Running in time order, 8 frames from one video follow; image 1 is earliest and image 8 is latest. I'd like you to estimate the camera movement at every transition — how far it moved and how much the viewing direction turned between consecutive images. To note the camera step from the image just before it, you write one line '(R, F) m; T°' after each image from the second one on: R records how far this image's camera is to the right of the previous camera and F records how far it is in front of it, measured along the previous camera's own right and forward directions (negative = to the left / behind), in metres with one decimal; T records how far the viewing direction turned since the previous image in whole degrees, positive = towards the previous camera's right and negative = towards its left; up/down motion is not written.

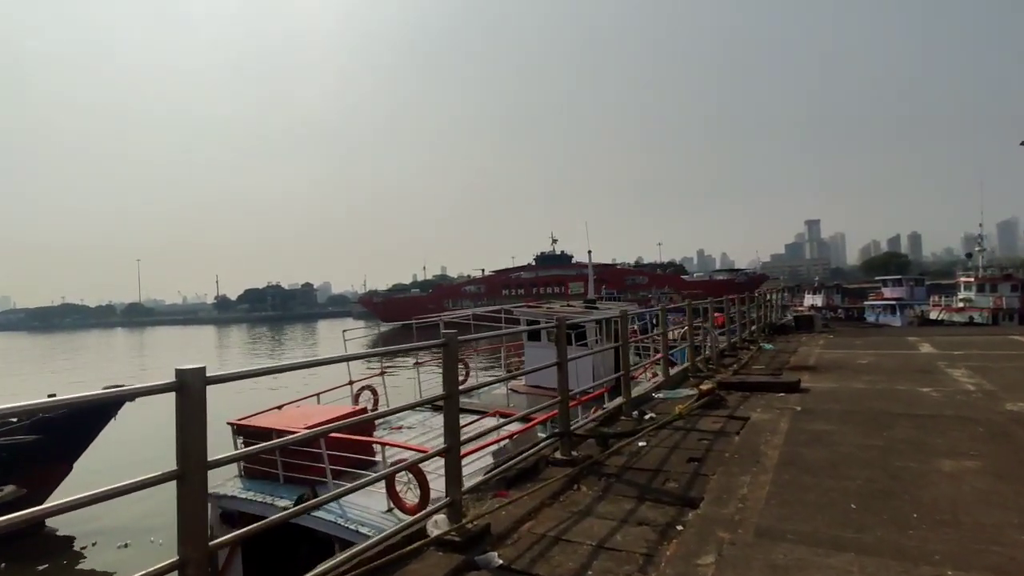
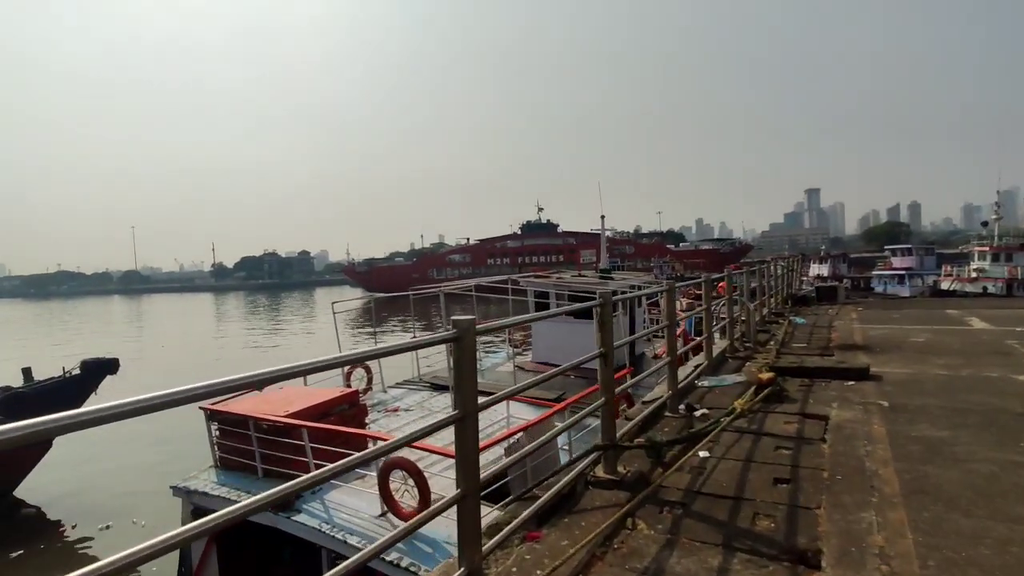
(-0.2, +1.1) m; 0°
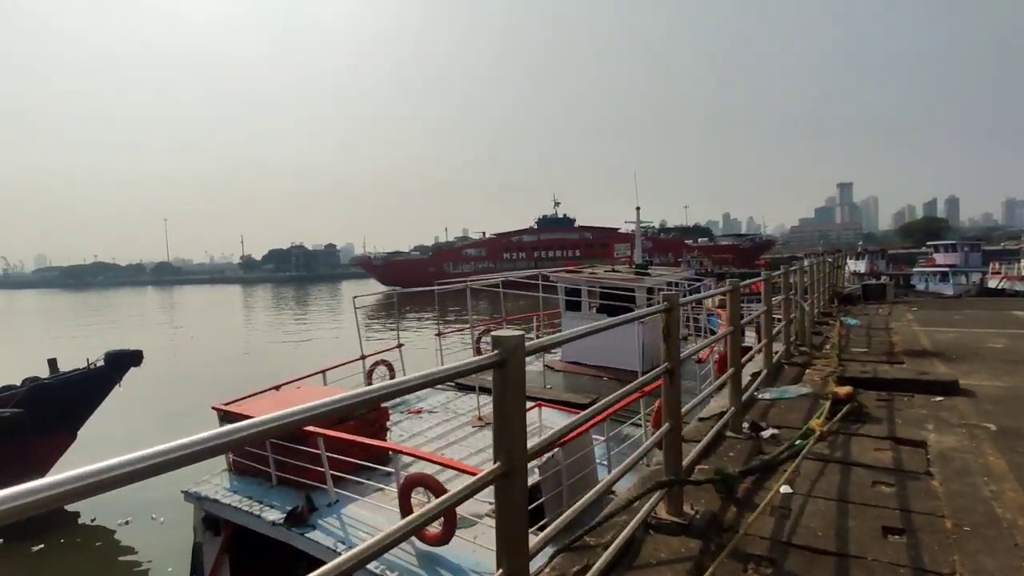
(-0.1, +0.6) m; -2°
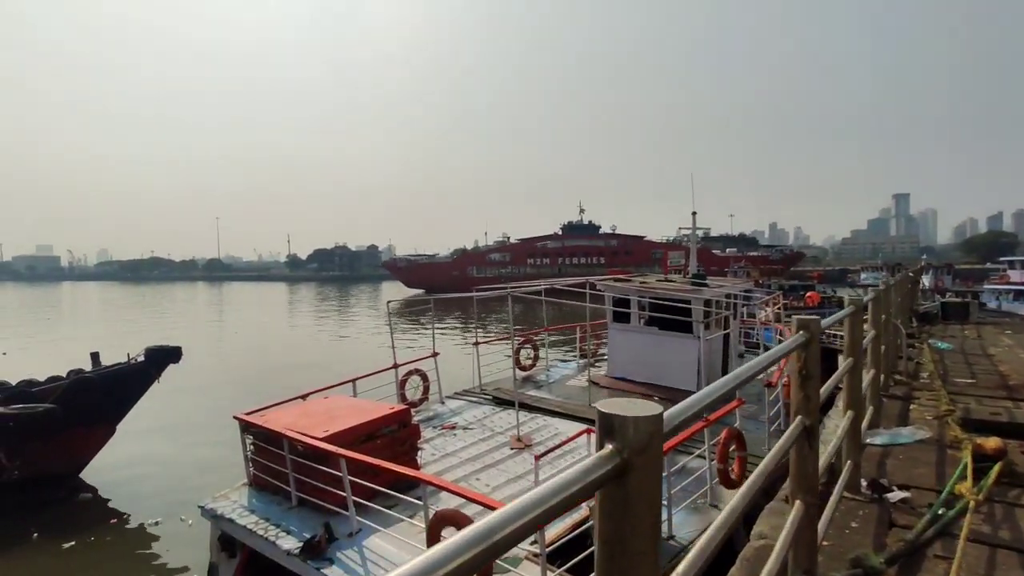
(-0.1, +0.7) m; -4°
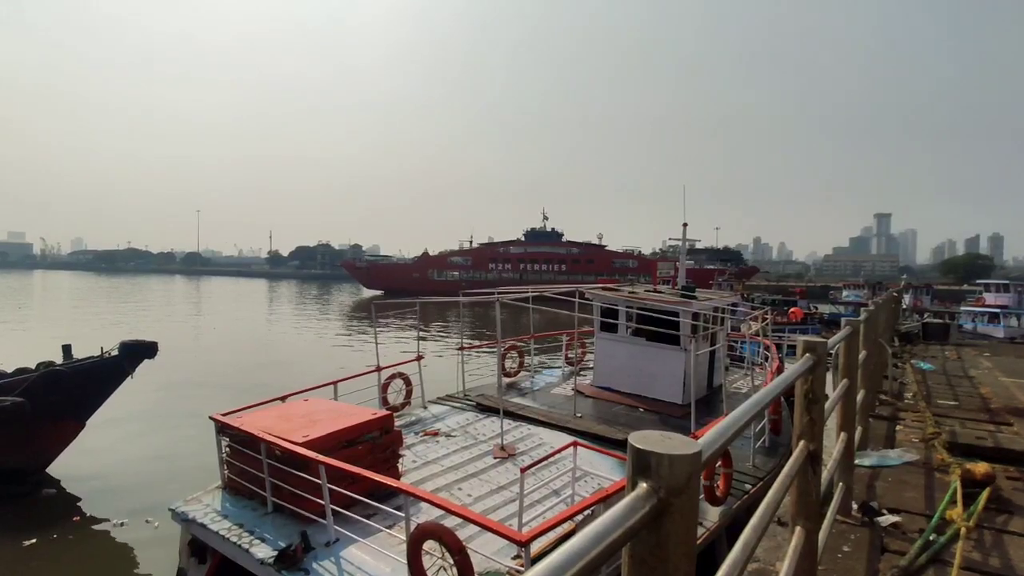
(0.0, +0.1) m; +1°
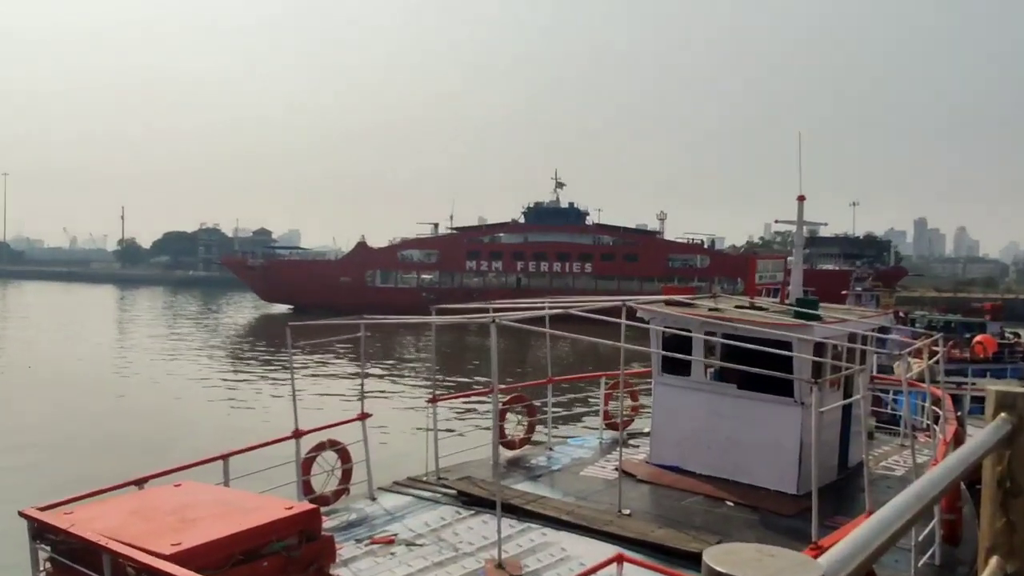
(+0.3, +3.7) m; -4°
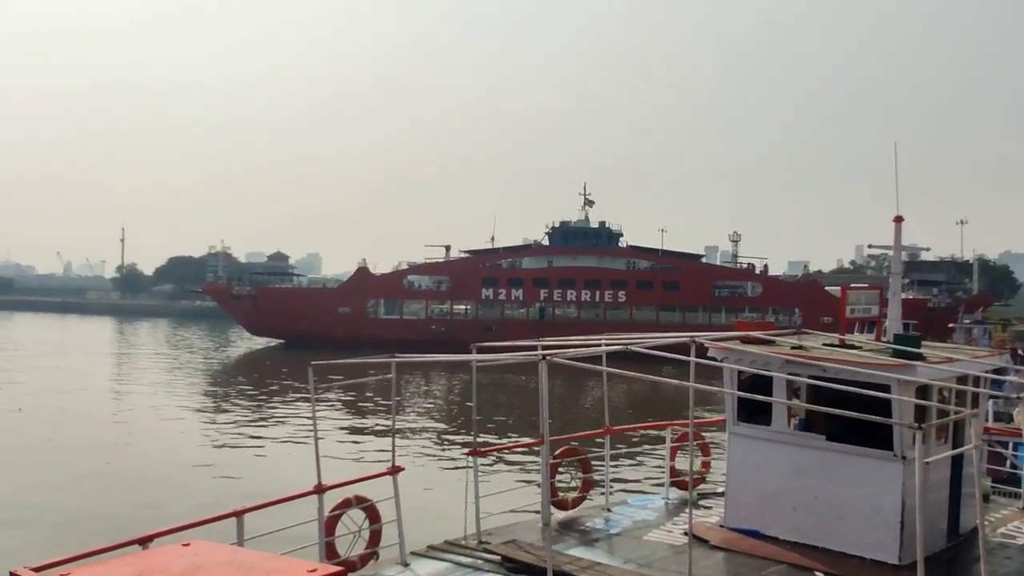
(-0.2, +0.7) m; -2°
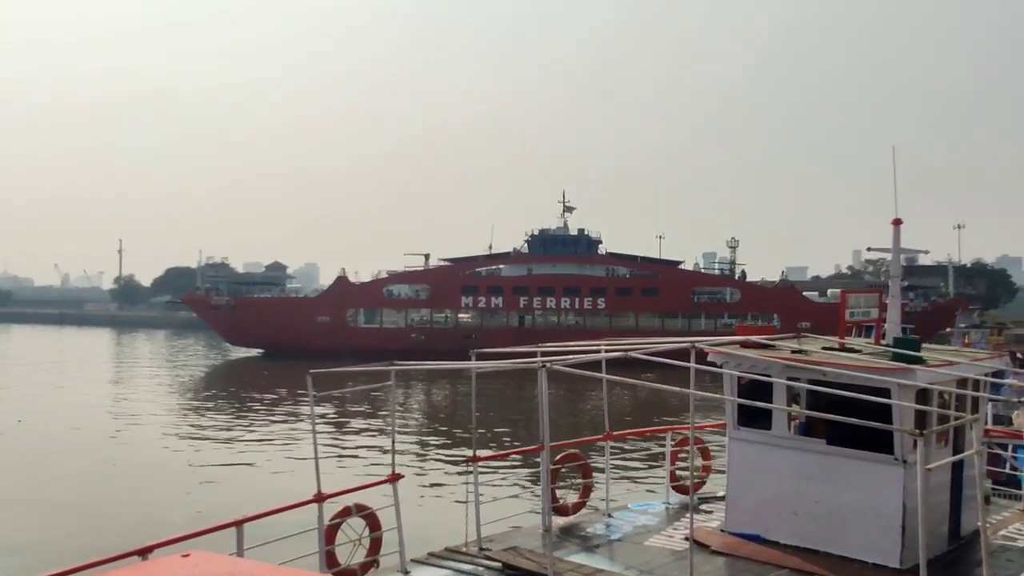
(0.0, 0.0) m; 0°
